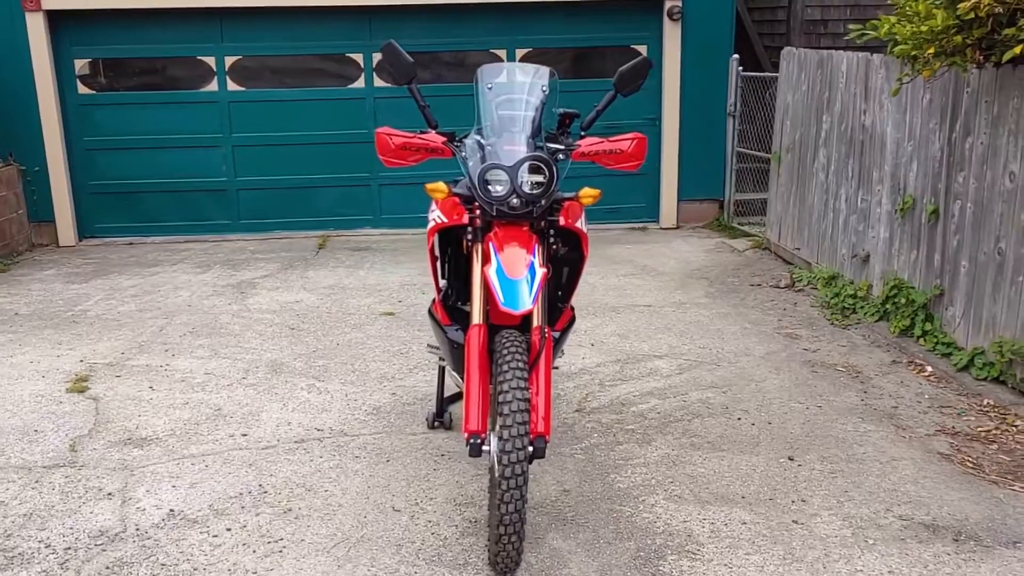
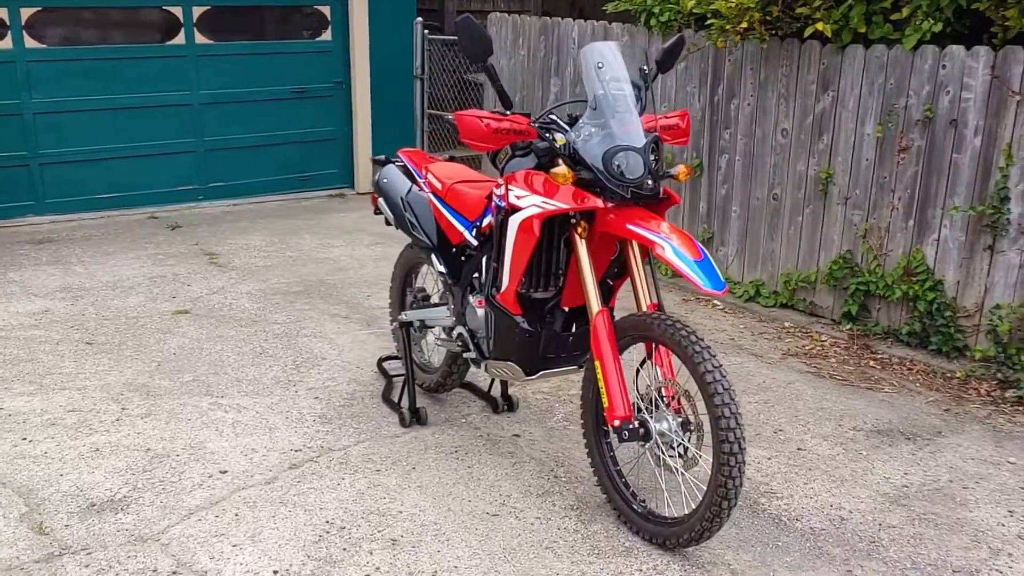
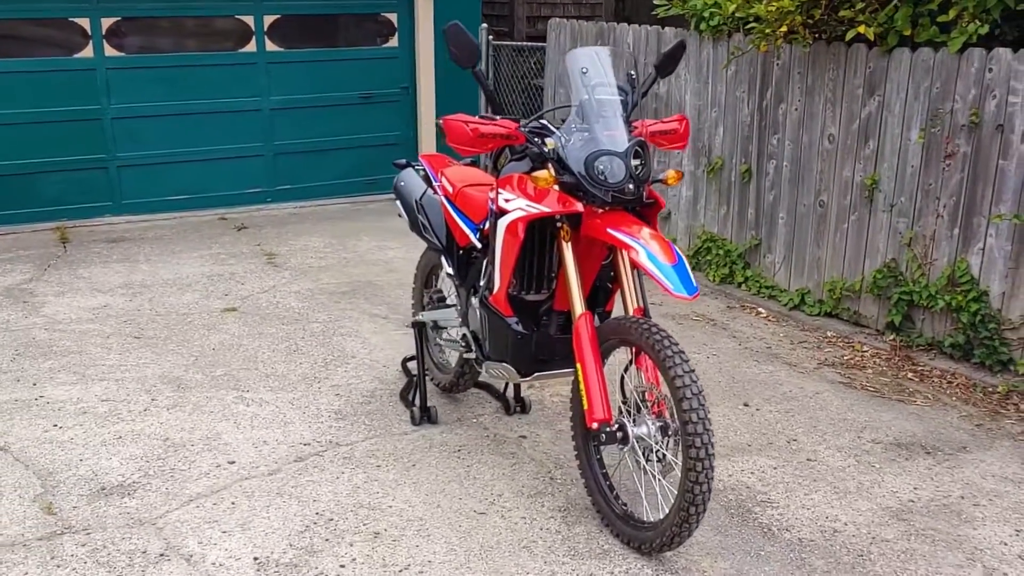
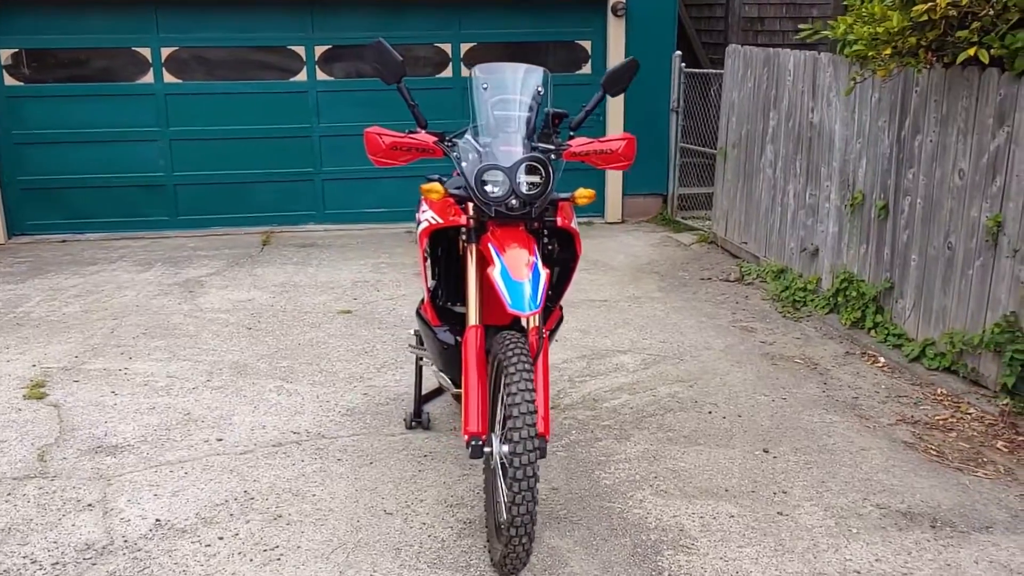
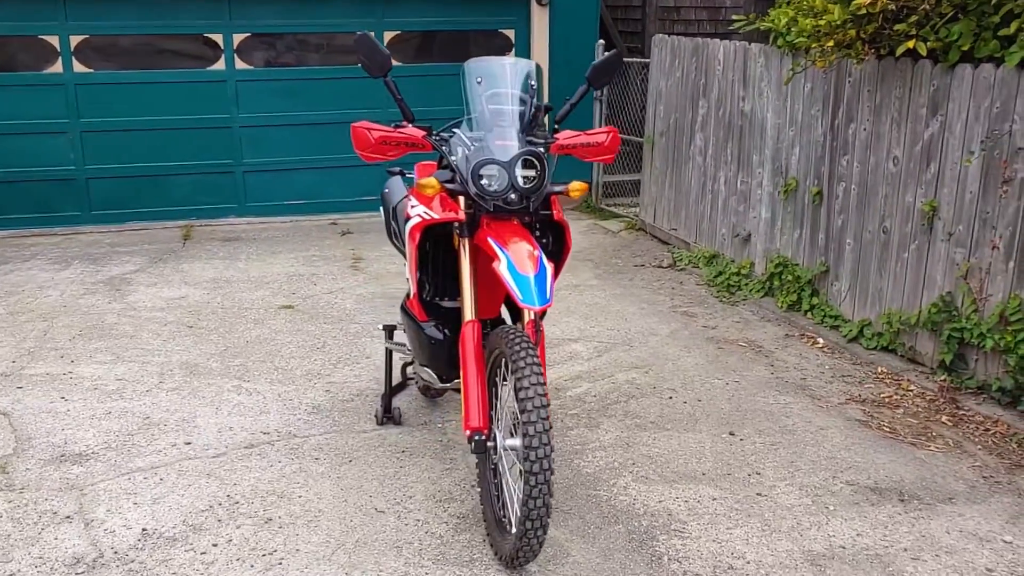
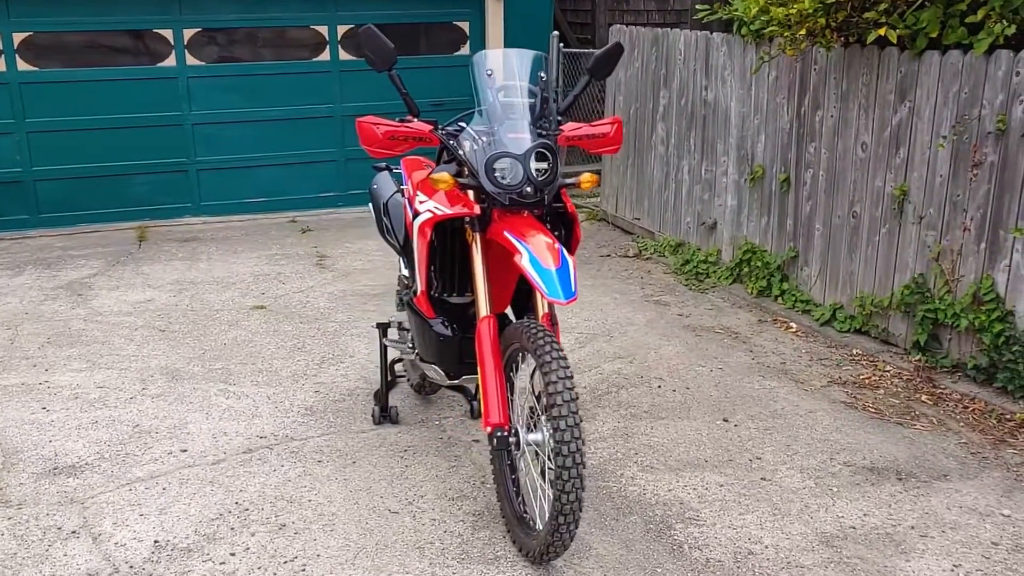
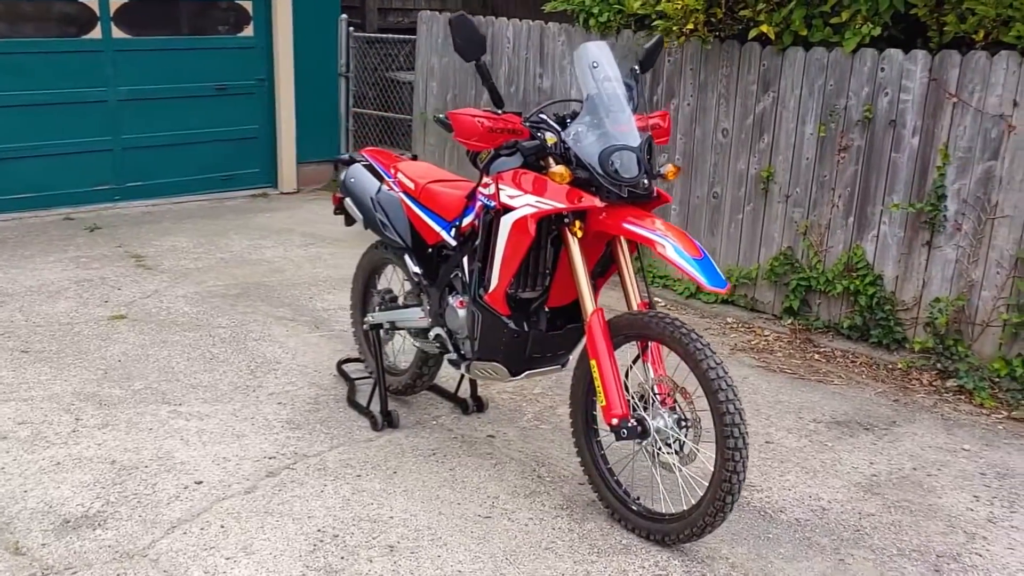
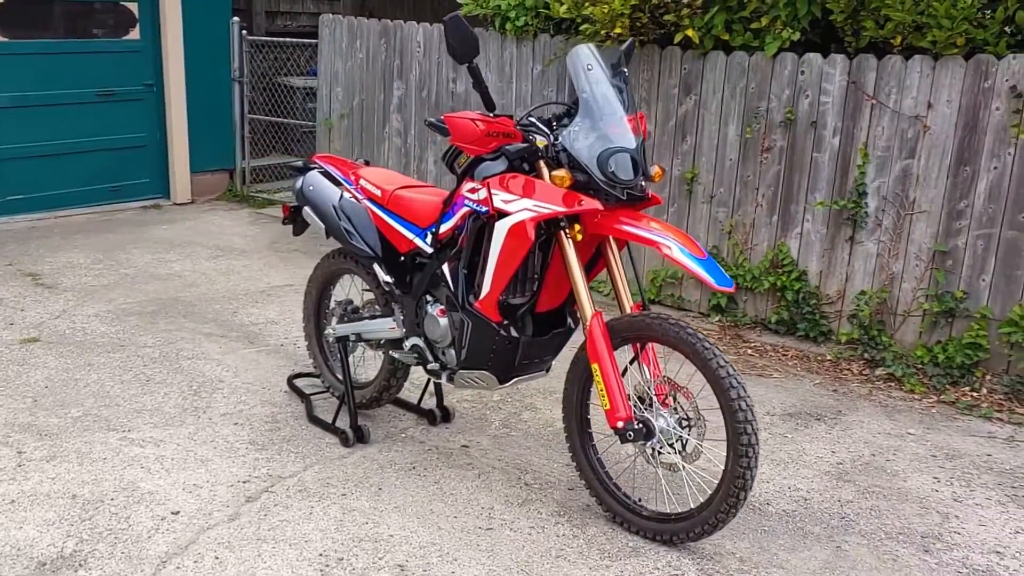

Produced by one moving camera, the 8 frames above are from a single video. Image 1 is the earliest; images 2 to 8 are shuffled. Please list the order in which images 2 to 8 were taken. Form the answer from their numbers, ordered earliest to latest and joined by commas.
4, 5, 6, 3, 2, 7, 8
